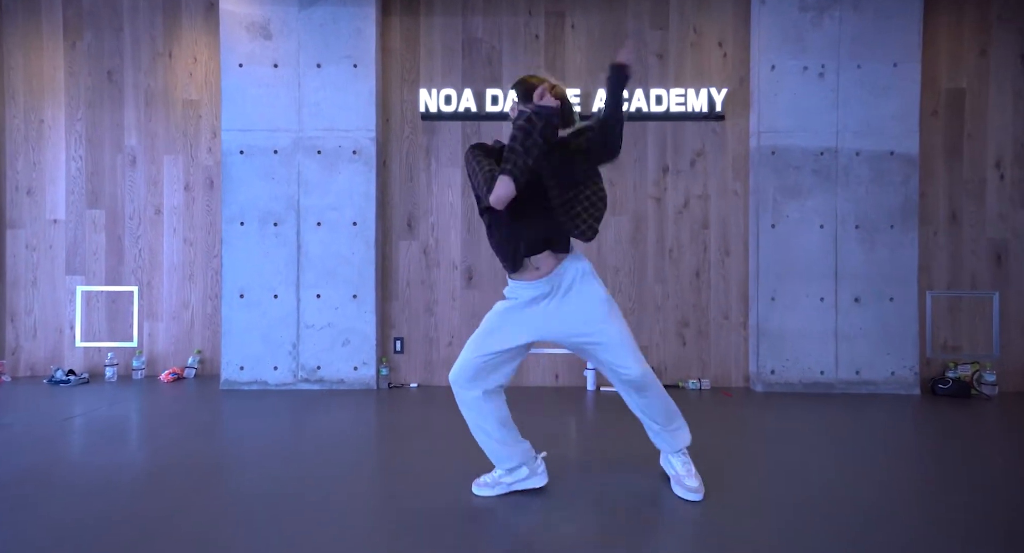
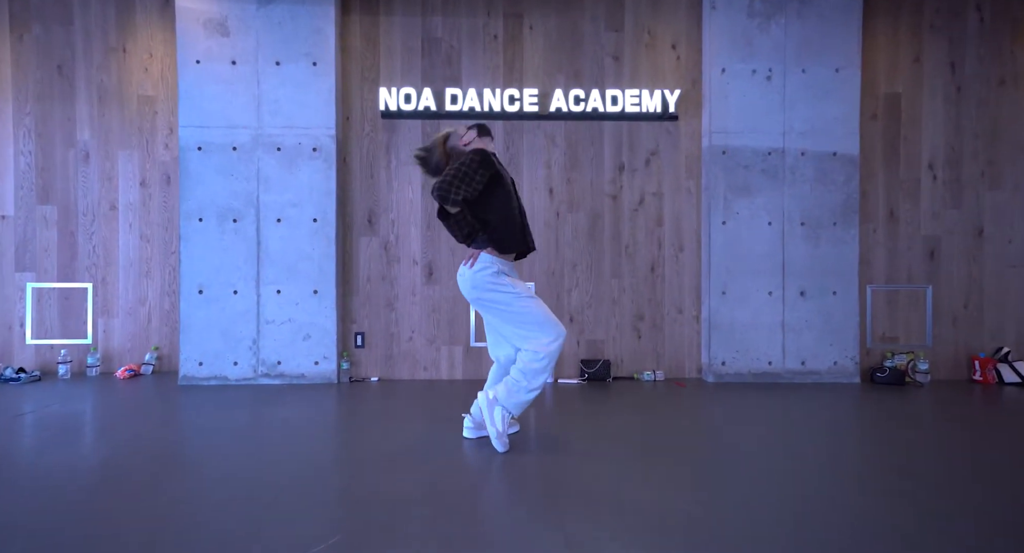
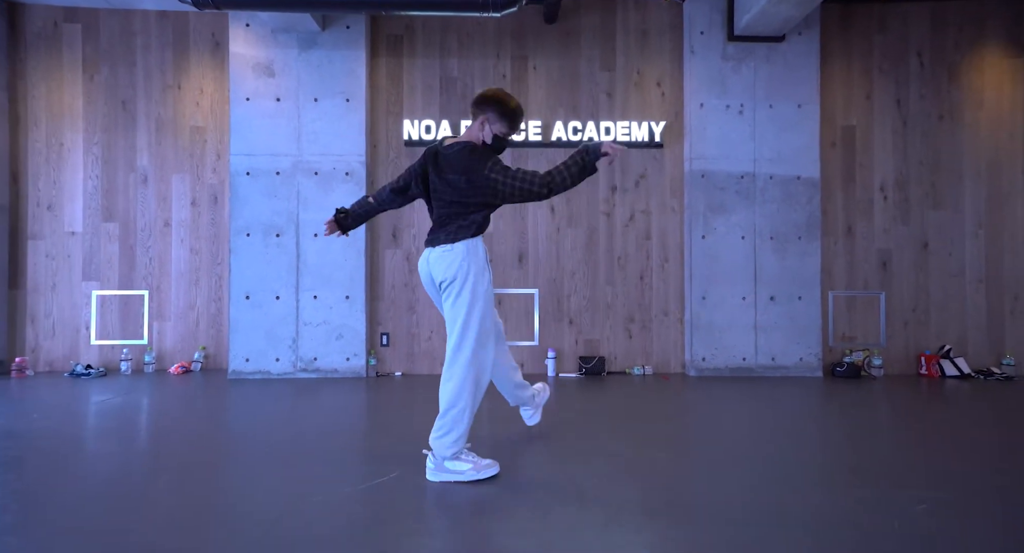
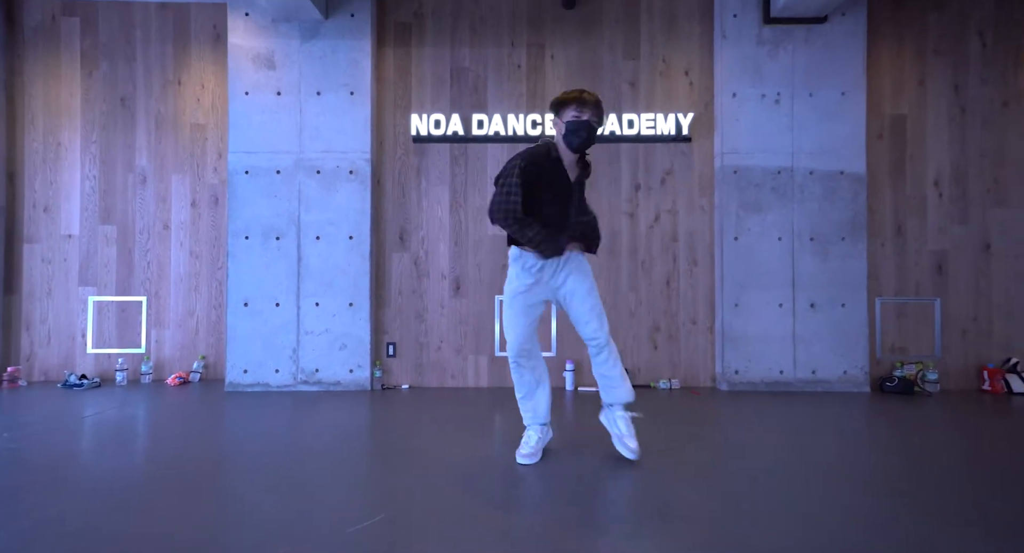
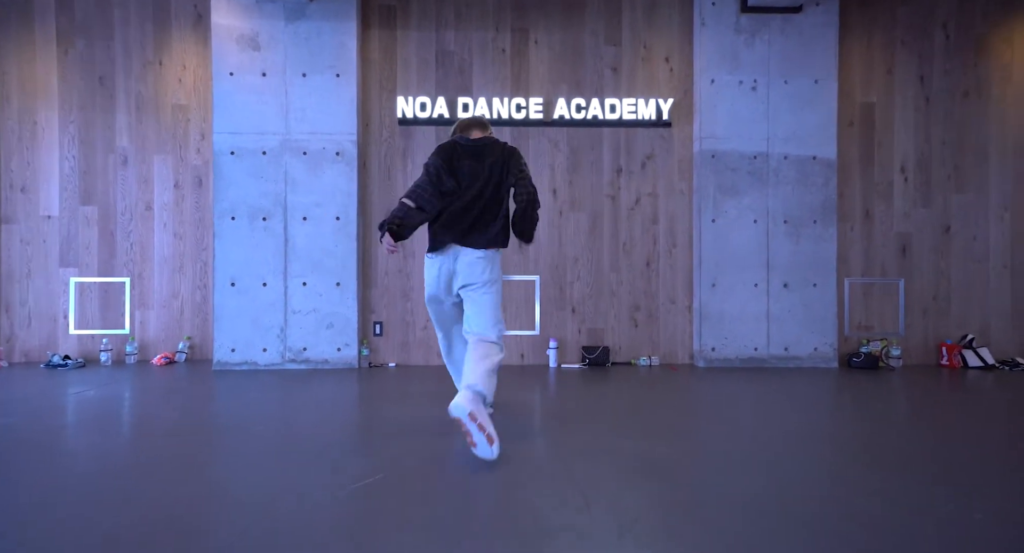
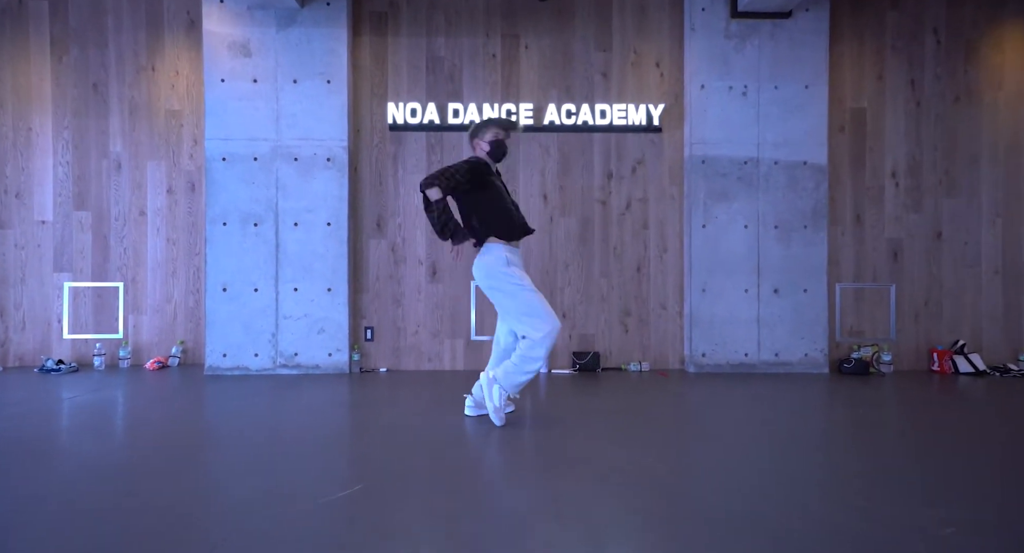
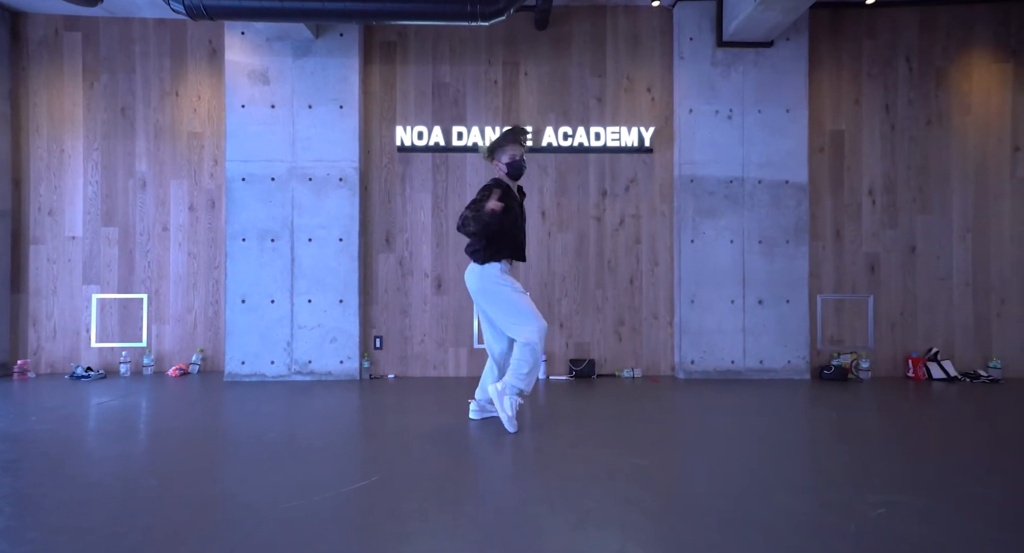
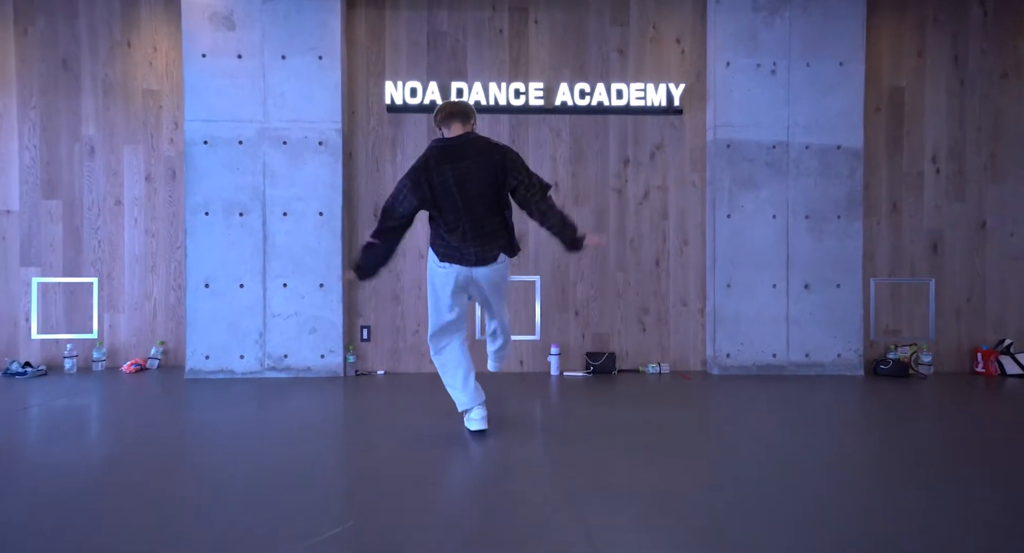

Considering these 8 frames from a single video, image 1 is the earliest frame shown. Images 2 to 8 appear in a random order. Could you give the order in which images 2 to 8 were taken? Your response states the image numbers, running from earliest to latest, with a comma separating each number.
4, 7, 6, 2, 3, 5, 8
